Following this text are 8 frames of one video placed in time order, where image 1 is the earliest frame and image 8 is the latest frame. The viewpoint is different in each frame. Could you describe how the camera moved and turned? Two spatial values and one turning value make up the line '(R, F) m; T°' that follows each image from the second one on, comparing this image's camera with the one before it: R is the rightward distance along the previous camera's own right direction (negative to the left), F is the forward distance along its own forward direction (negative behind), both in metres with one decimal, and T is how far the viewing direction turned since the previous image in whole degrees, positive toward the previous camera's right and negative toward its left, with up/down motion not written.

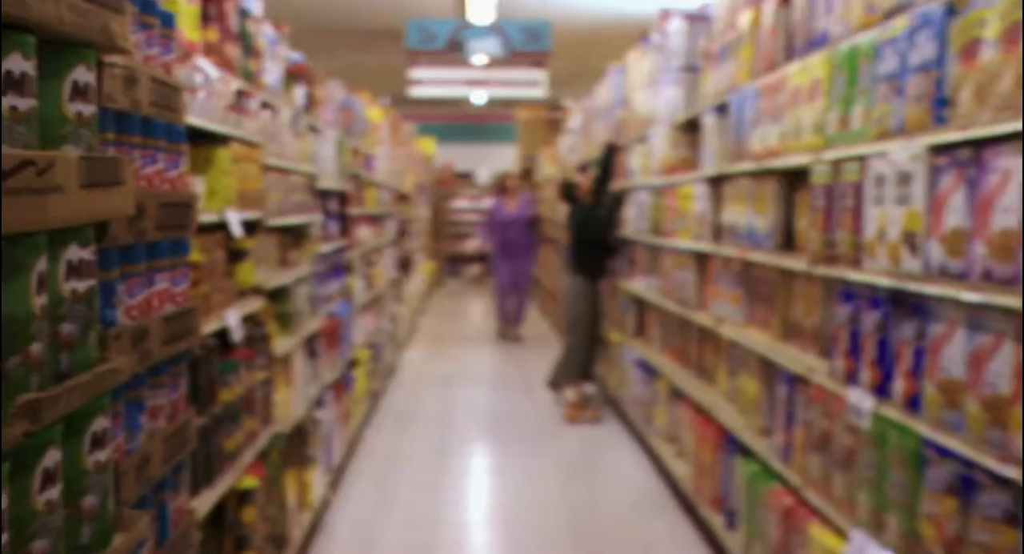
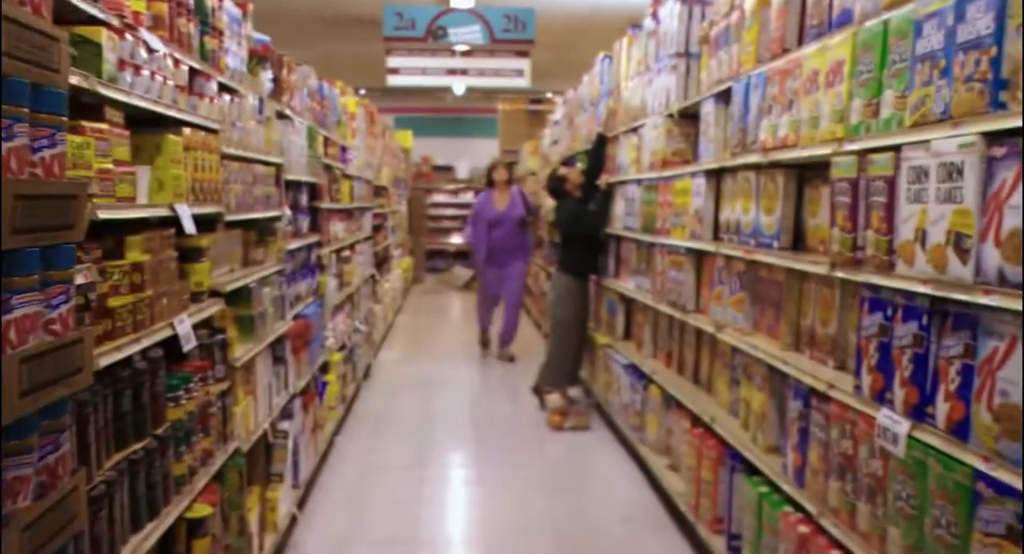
(0.0, +0.3) m; +1°
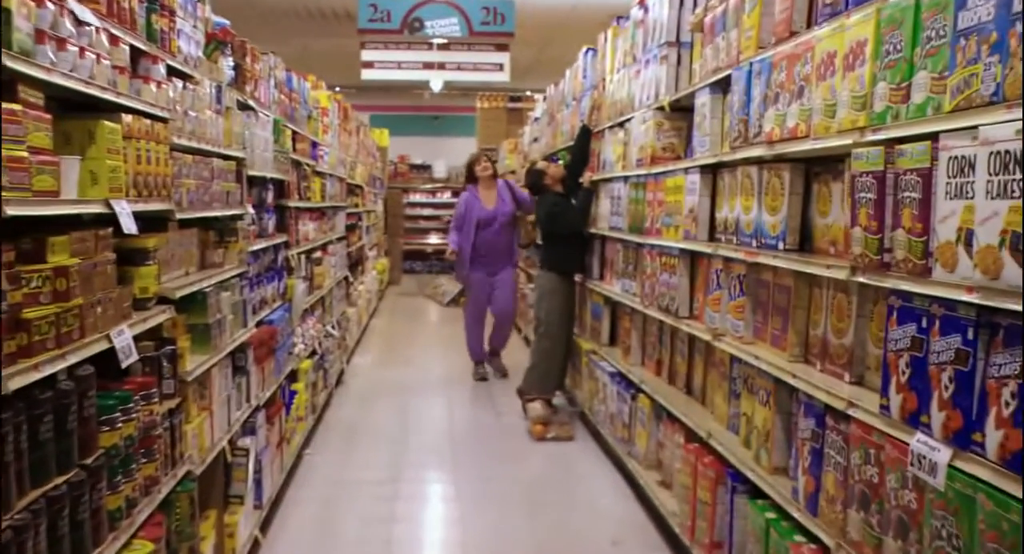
(0.0, +0.3) m; +1°
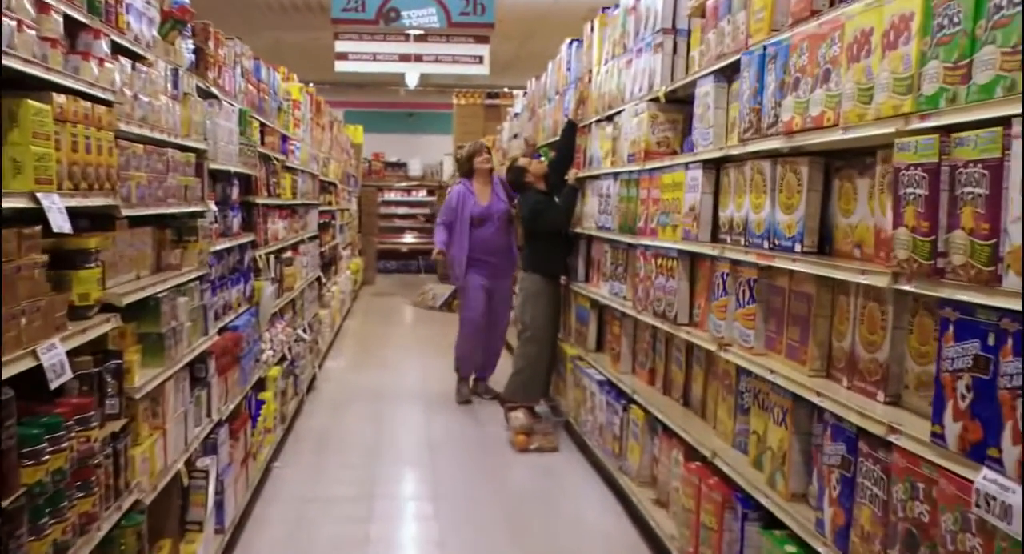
(0.0, +0.3) m; +1°
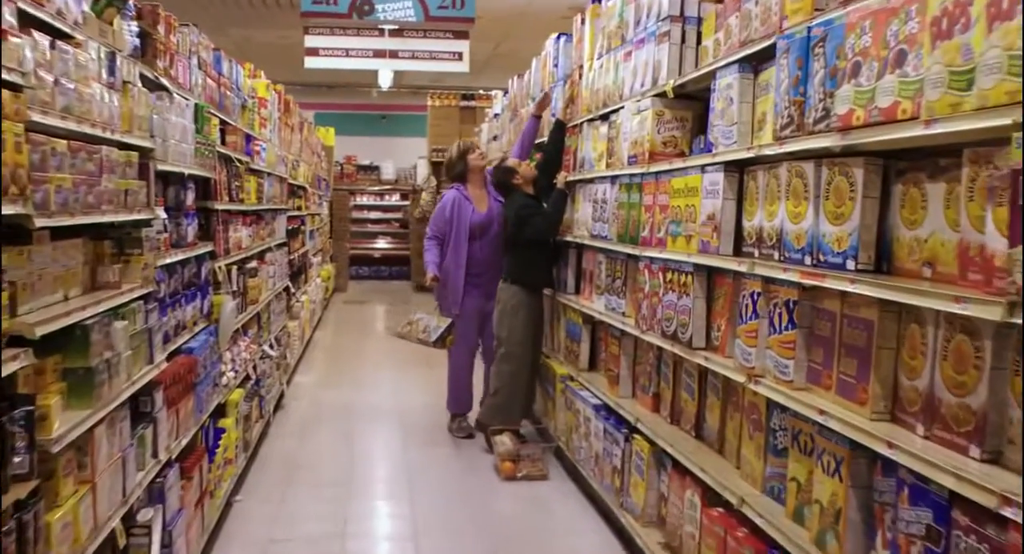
(-0.1, +0.4) m; +2°
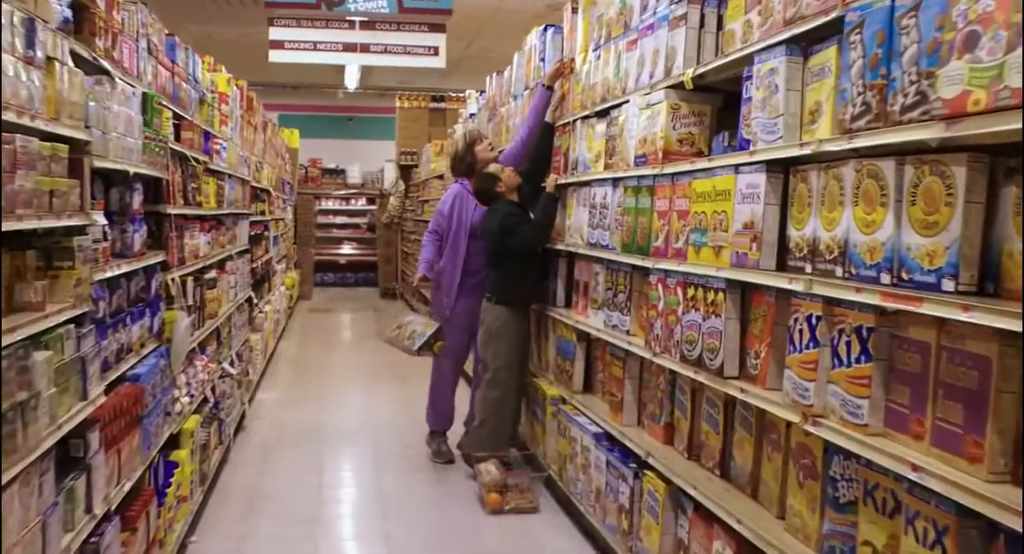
(-0.1, +0.4) m; +2°
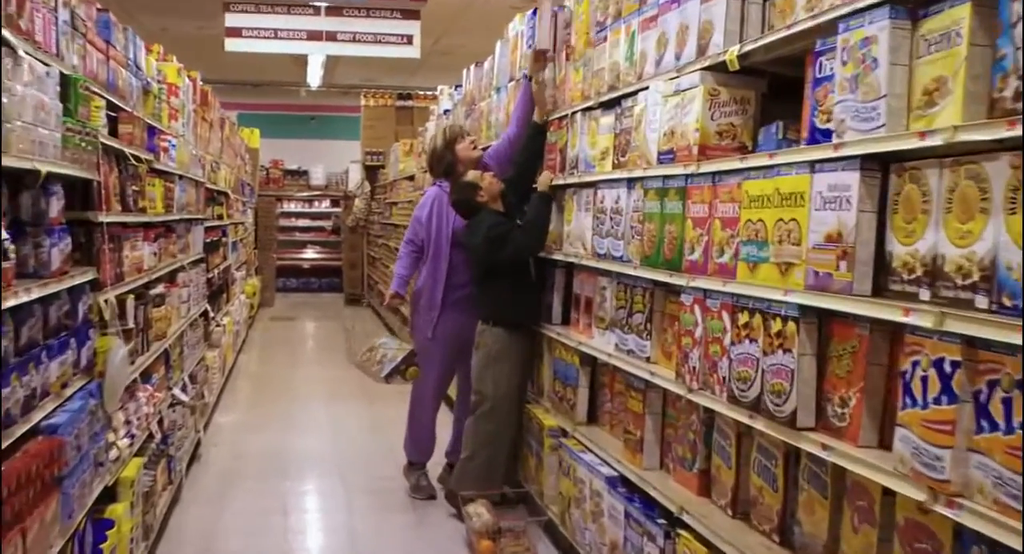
(-0.1, +0.5) m; +2°
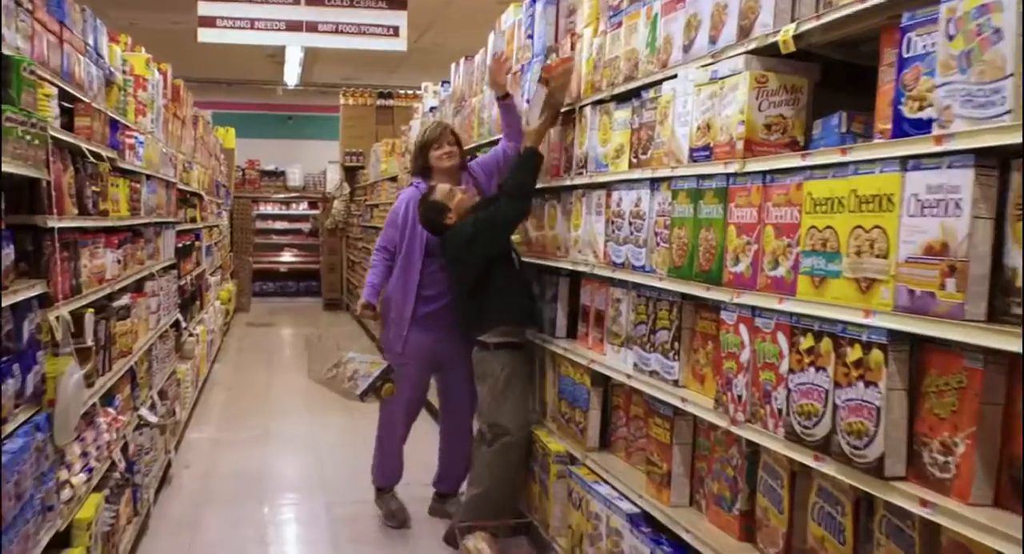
(-0.1, +0.3) m; +1°
